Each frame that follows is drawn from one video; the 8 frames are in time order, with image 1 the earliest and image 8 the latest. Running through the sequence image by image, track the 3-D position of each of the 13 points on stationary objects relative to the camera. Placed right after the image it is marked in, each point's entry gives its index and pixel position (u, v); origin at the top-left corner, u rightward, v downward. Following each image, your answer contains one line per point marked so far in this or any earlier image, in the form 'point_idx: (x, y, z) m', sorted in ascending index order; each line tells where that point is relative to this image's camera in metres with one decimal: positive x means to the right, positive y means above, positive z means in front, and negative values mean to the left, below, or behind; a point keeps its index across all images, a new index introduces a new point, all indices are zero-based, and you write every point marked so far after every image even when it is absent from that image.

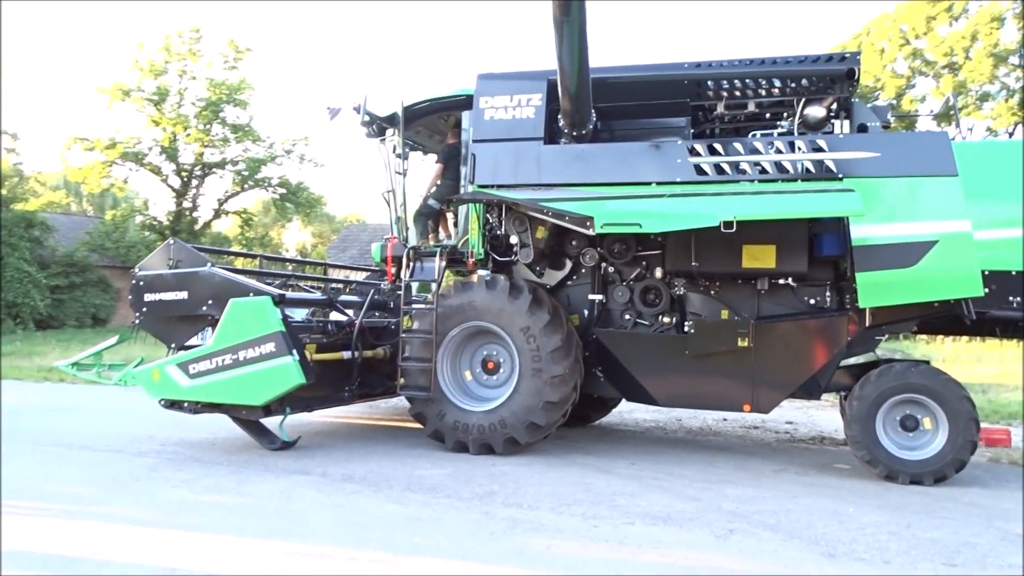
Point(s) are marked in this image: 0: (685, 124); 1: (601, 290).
0: (+1.4, +1.3, +6.9) m
1: (+0.8, 0.0, +7.1) m
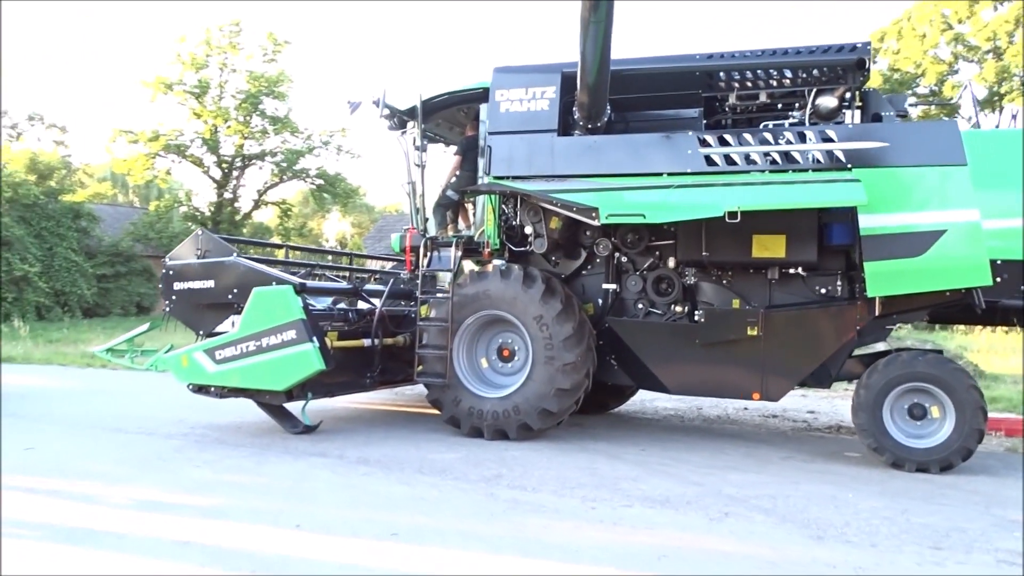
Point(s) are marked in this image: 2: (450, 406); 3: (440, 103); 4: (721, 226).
0: (+1.5, +1.4, +7.0) m
1: (+0.9, +0.1, +7.2) m
2: (-0.5, -1.0, +7.0) m
3: (-0.7, +1.7, +7.8) m
4: (+1.6, +0.5, +6.6) m
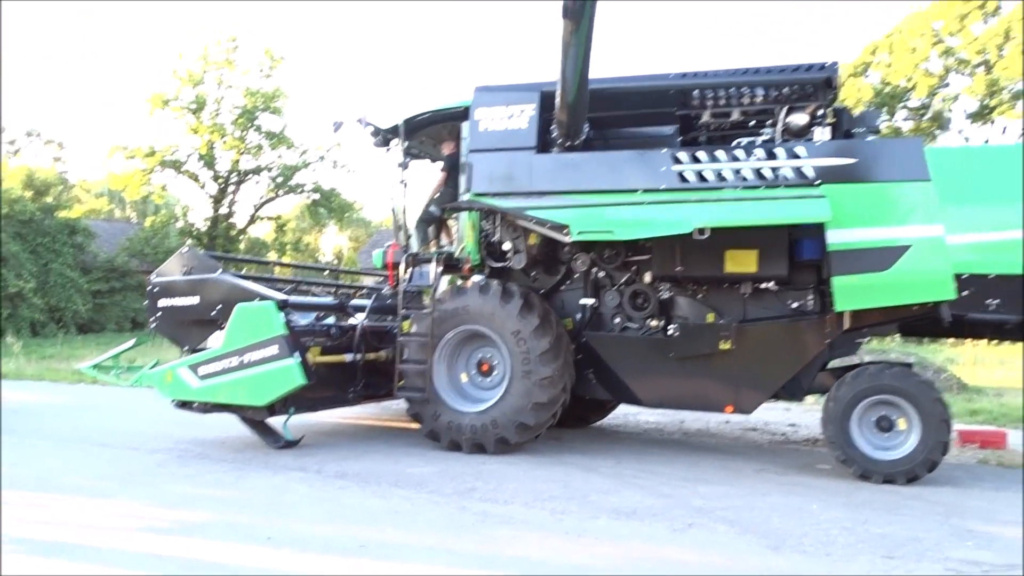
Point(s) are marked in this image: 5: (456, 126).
0: (+1.3, +1.3, +7.1) m
1: (+0.7, -0.1, +7.3) m
2: (-0.7, -1.1, +7.1) m
3: (-0.9, +1.6, +8.0) m
4: (+1.5, +0.4, +6.7) m
5: (-0.5, +1.5, +7.9) m
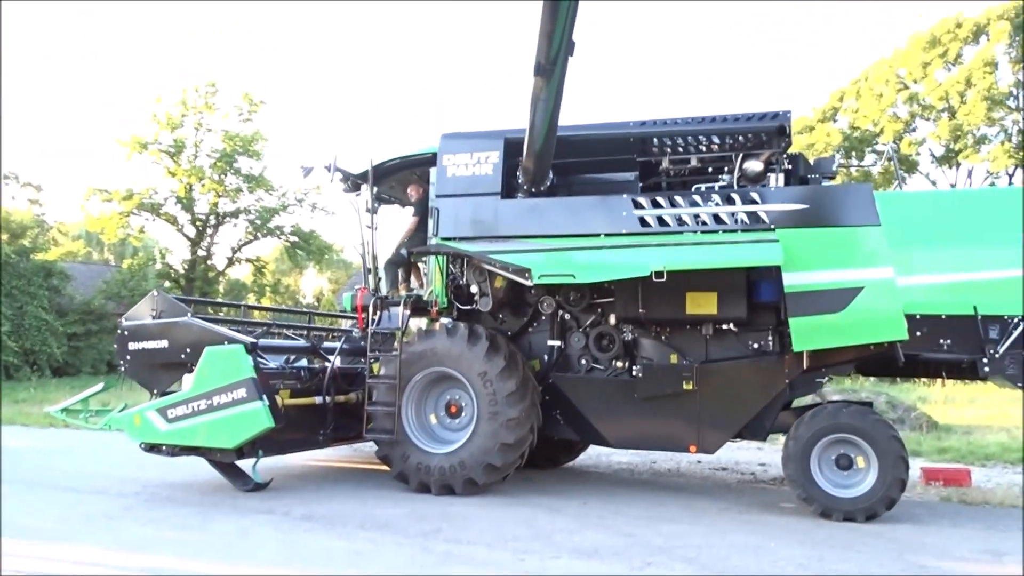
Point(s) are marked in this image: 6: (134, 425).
0: (+1.1, +0.9, +7.3) m
1: (+0.4, -0.4, +7.4) m
2: (-1.0, -1.5, +7.2) m
3: (-1.2, +1.2, +8.1) m
4: (+1.2, 0.0, +6.9) m
5: (-0.8, +1.1, +8.1) m
6: (-3.3, -1.2, +7.3) m
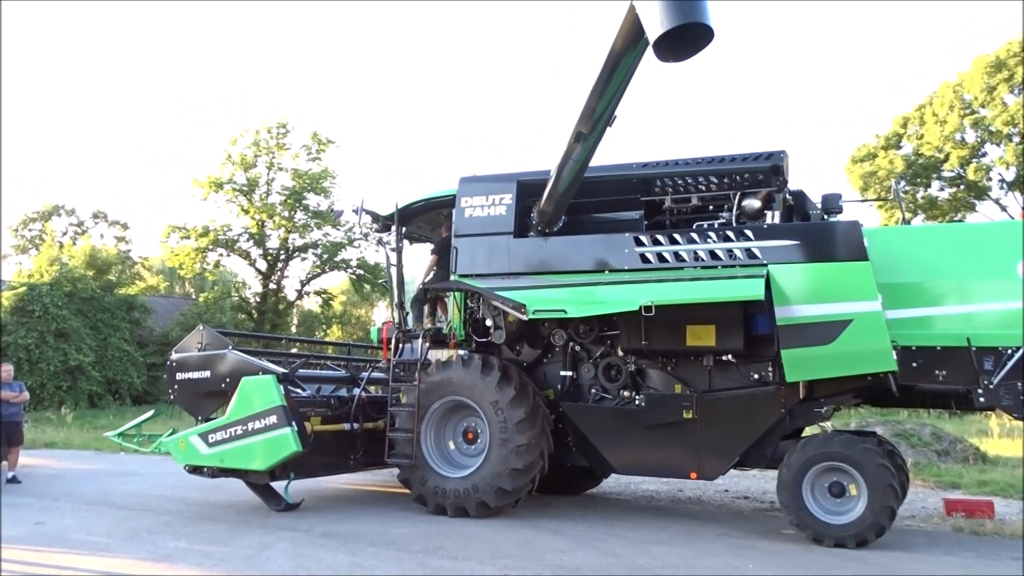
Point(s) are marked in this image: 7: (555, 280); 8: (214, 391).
0: (+1.2, +0.6, +7.7) m
1: (+0.6, -0.7, +7.8) m
2: (-0.9, -1.8, +7.6) m
3: (-1.0, +0.8, +8.7) m
4: (+1.3, -0.2, +7.2) m
5: (-0.7, +0.8, +8.7) m
6: (-3.2, -1.5, +8.0) m
7: (+0.4, +0.1, +7.4) m
8: (-2.9, -1.0, +8.2) m
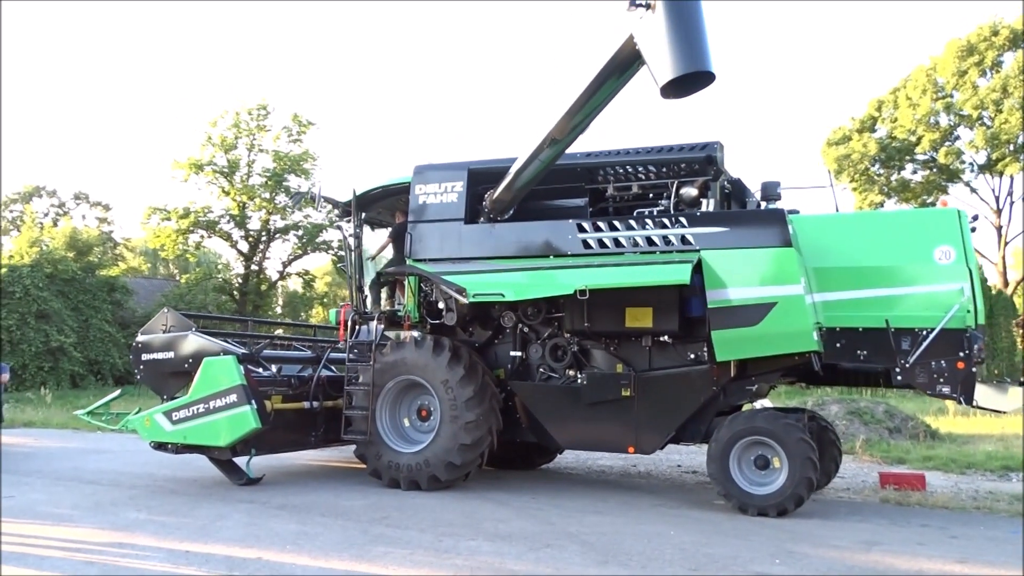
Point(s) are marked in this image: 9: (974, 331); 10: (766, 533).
0: (+0.7, +0.8, +8.1) m
1: (+0.1, -0.6, +8.2) m
2: (-1.3, -1.6, +8.0) m
3: (-1.5, +1.0, +9.0) m
4: (+0.8, -0.1, +7.6) m
5: (-1.1, +1.0, +9.0) m
6: (-3.6, -1.4, +8.3) m
7: (-0.1, +0.2, +7.7) m
8: (-3.4, -0.8, +8.5) m
9: (+3.7, -0.3, +6.7) m
10: (+1.8, -1.7, +5.9) m
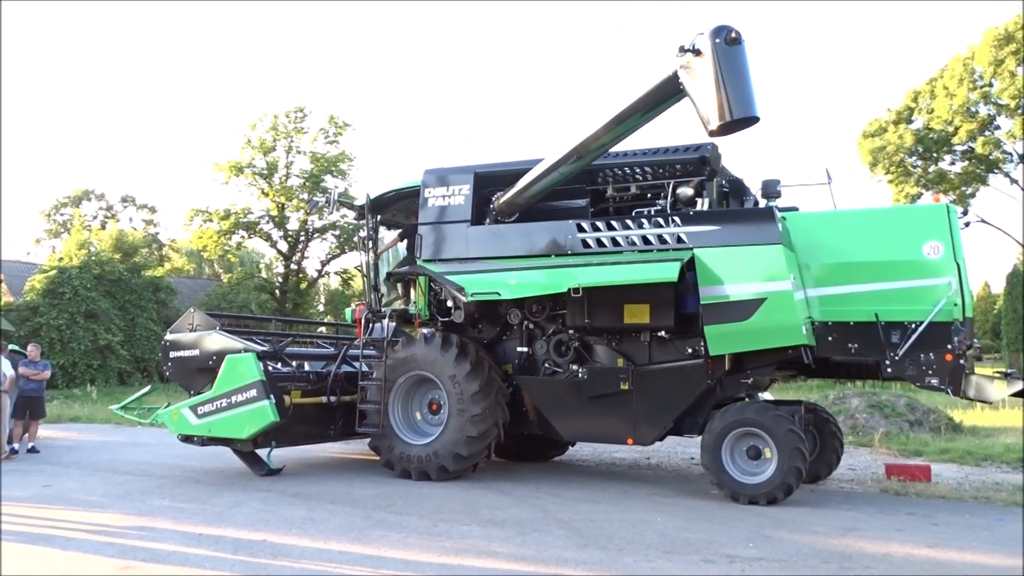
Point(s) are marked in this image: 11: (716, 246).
0: (+0.7, +0.8, +8.3) m
1: (+0.1, -0.6, +8.5) m
2: (-1.3, -1.6, +8.4) m
3: (-1.4, +1.0, +9.4) m
4: (+0.8, -0.1, +7.8) m
5: (-1.1, +1.0, +9.3) m
6: (-3.6, -1.4, +8.8) m
7: (0.0, +0.2, +8.1) m
8: (-3.3, -0.9, +9.0) m
9: (+3.6, -0.3, +6.8) m
10: (+1.7, -1.7, +6.1) m
11: (+1.8, +0.4, +7.3) m
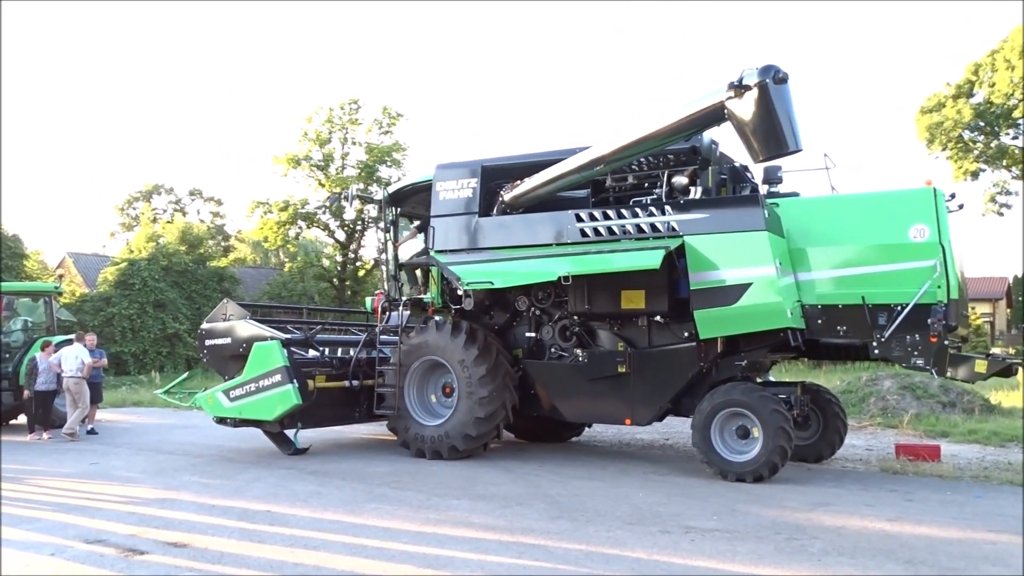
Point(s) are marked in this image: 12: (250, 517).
0: (+0.8, +1.0, +8.6) m
1: (+0.2, -0.4, +8.9) m
2: (-1.2, -1.5, +8.9) m
3: (-1.3, +1.1, +9.9) m
4: (+0.8, 0.0, +8.2) m
5: (-0.9, +1.1, +9.8) m
6: (-3.4, -1.3, +9.5) m
7: (0.0, +0.4, +8.4) m
8: (-3.2, -0.8, +9.7) m
9: (+3.6, -0.2, +6.9) m
10: (+1.7, -1.6, +6.4) m
11: (+1.7, +0.5, +7.5) m
12: (-1.8, -1.6, +5.8) m
